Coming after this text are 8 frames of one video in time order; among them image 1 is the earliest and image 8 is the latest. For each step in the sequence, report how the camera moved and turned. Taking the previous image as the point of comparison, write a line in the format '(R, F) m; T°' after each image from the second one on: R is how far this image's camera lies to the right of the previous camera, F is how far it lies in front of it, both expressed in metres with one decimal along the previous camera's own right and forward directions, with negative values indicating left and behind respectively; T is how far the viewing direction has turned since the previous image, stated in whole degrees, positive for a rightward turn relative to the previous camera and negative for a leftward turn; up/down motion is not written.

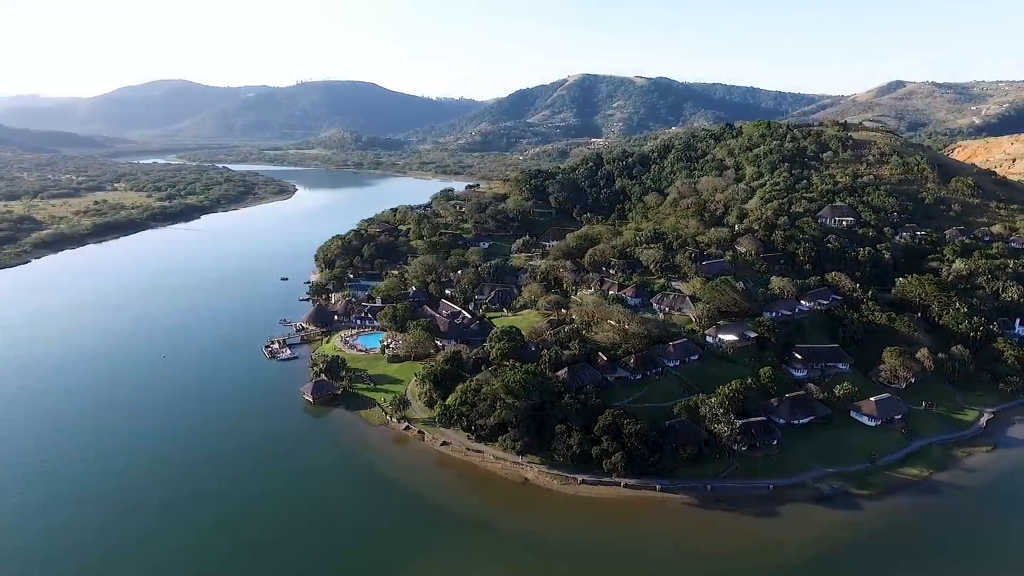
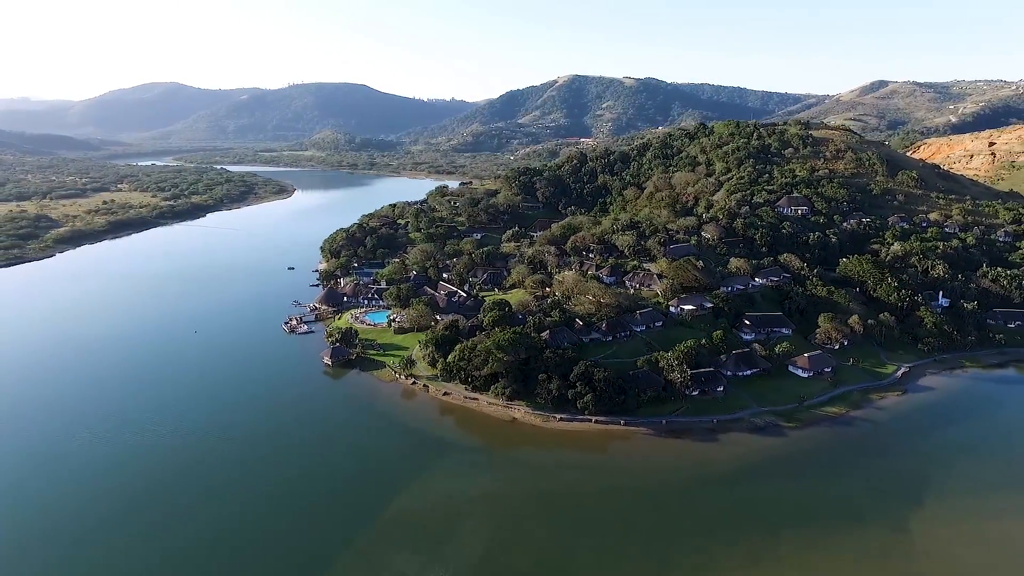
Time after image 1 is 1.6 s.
(+0.2, -6.6) m; +1°
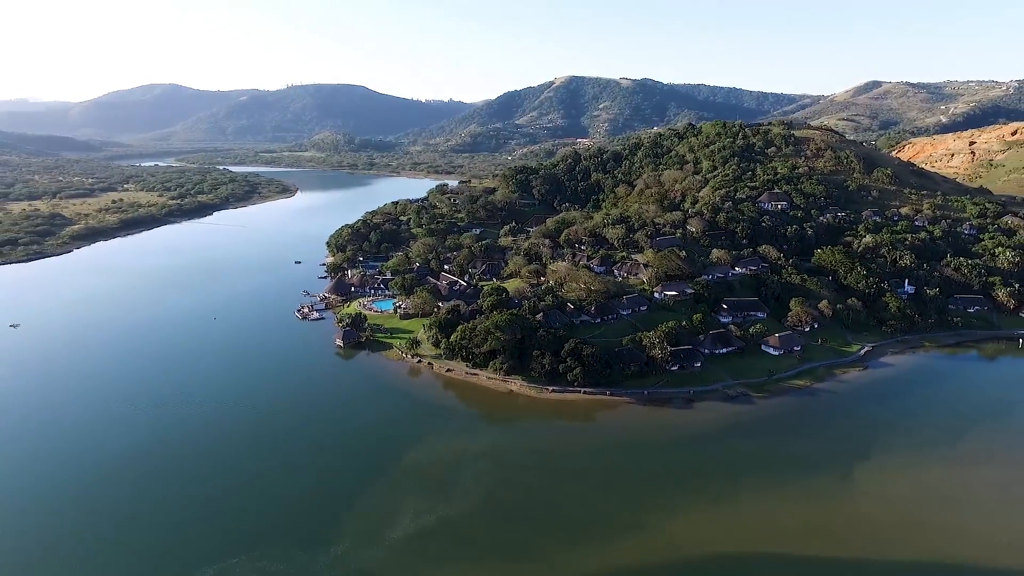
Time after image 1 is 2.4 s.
(+0.1, -4.1) m; 0°
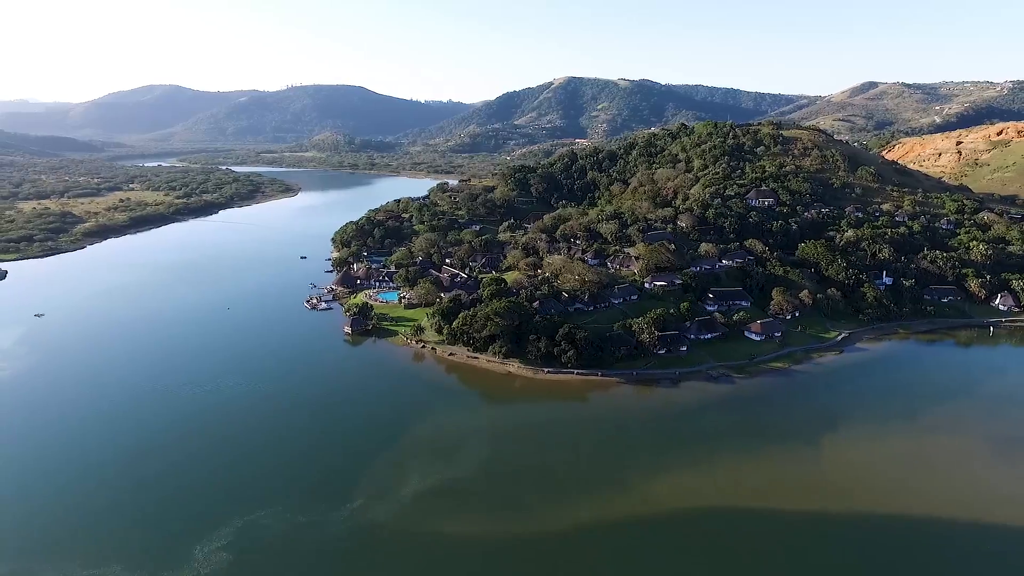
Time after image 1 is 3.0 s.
(+0.1, -3.1) m; 0°
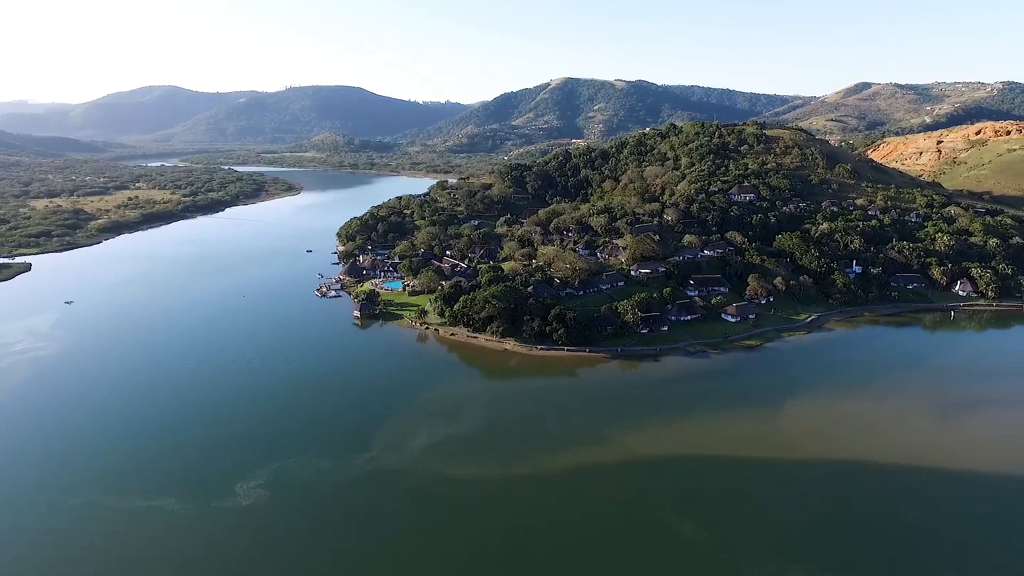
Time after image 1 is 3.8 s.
(+0.2, -4.5) m; 0°
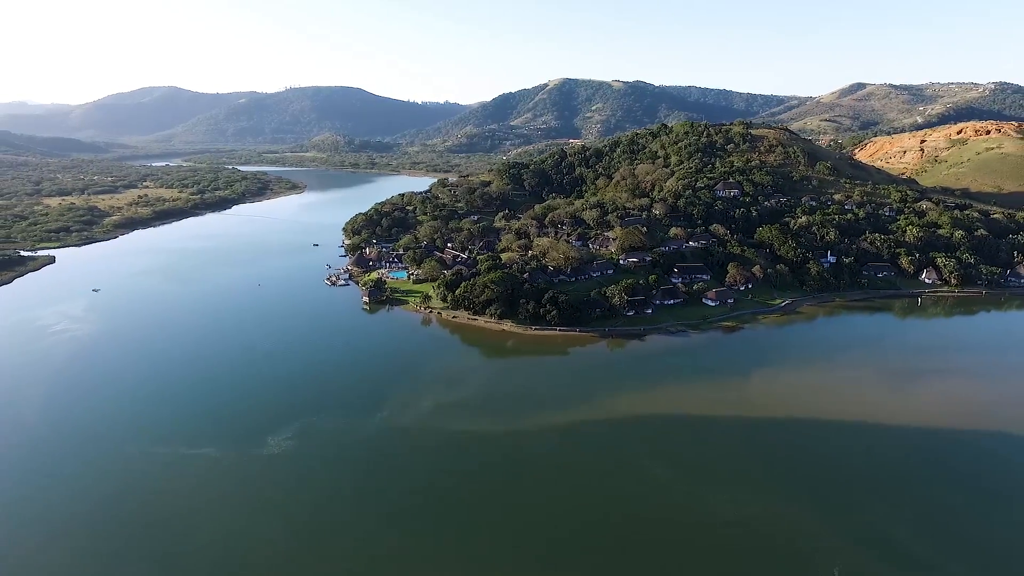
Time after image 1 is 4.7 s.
(+0.2, -4.6) m; 0°
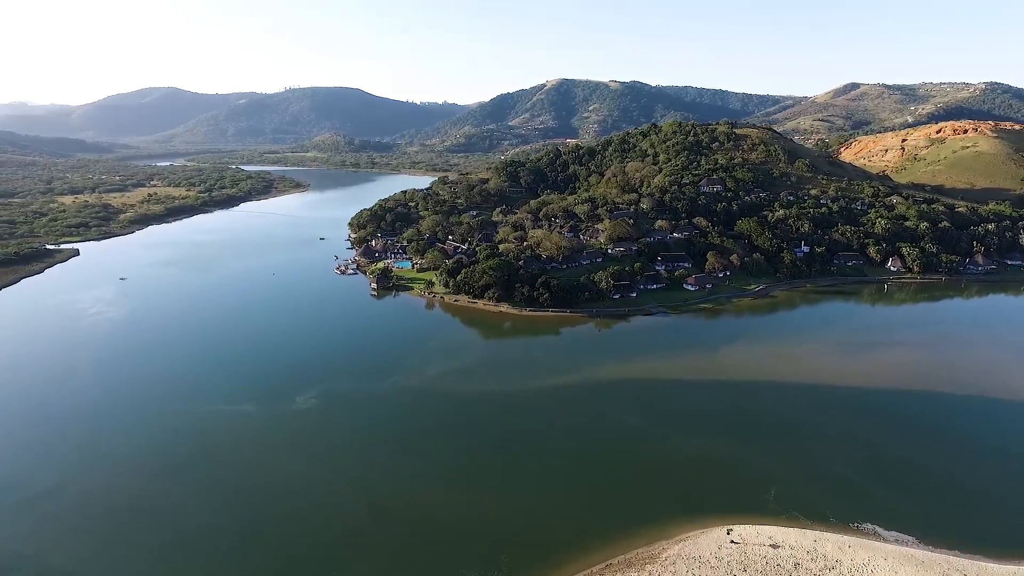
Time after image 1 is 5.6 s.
(+0.2, -5.3) m; 0°
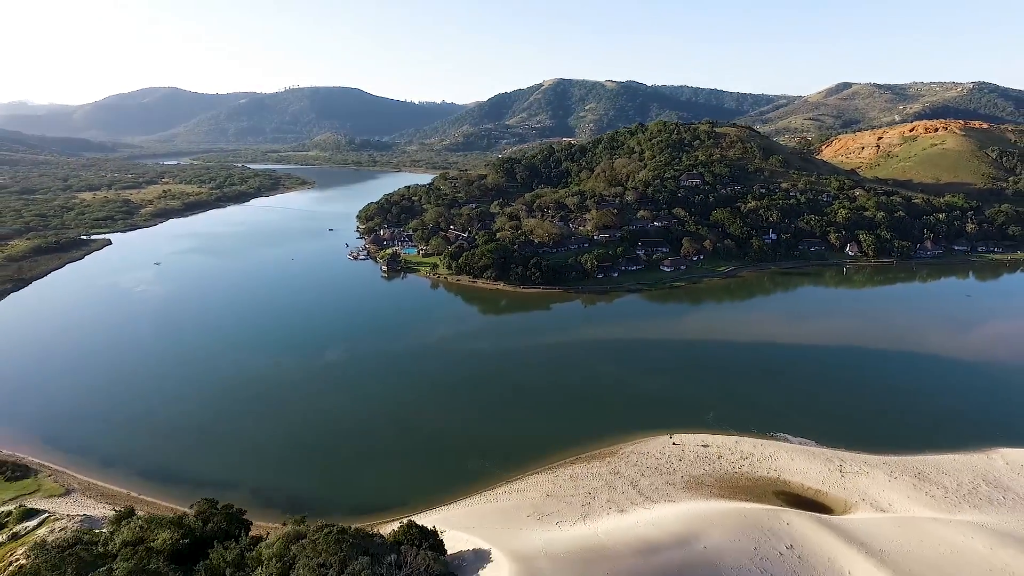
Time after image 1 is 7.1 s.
(+0.3, -7.9) m; 0°
